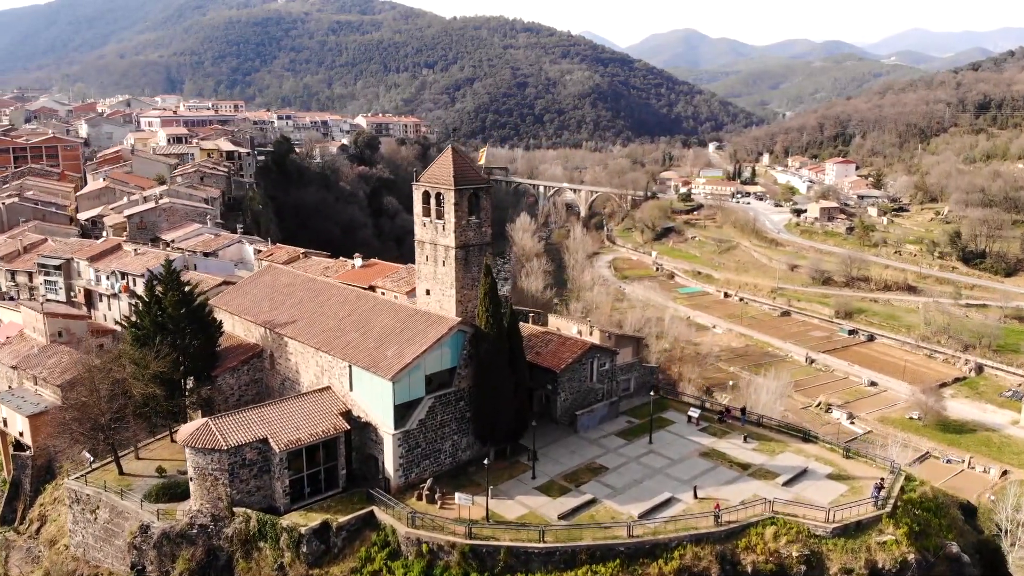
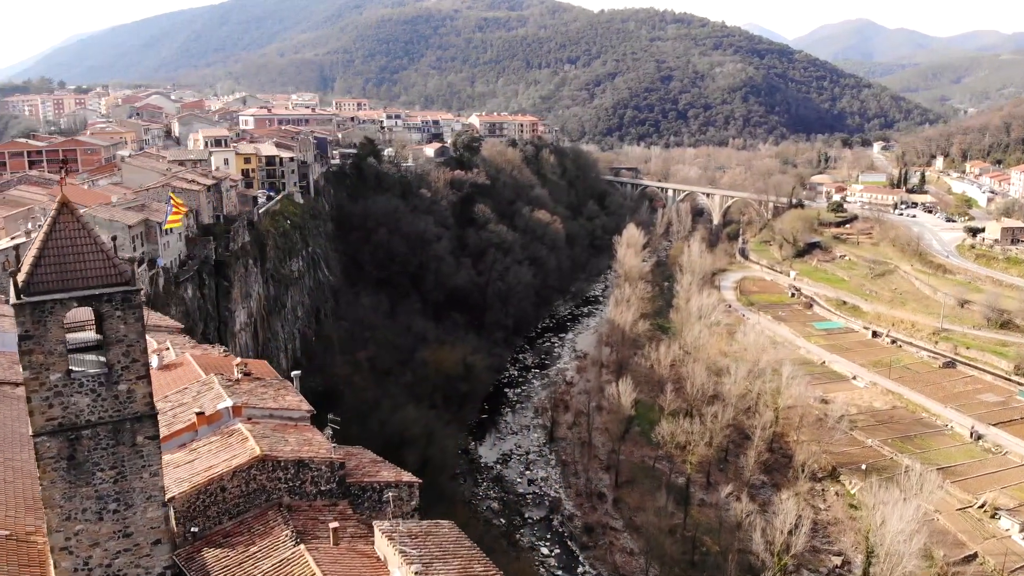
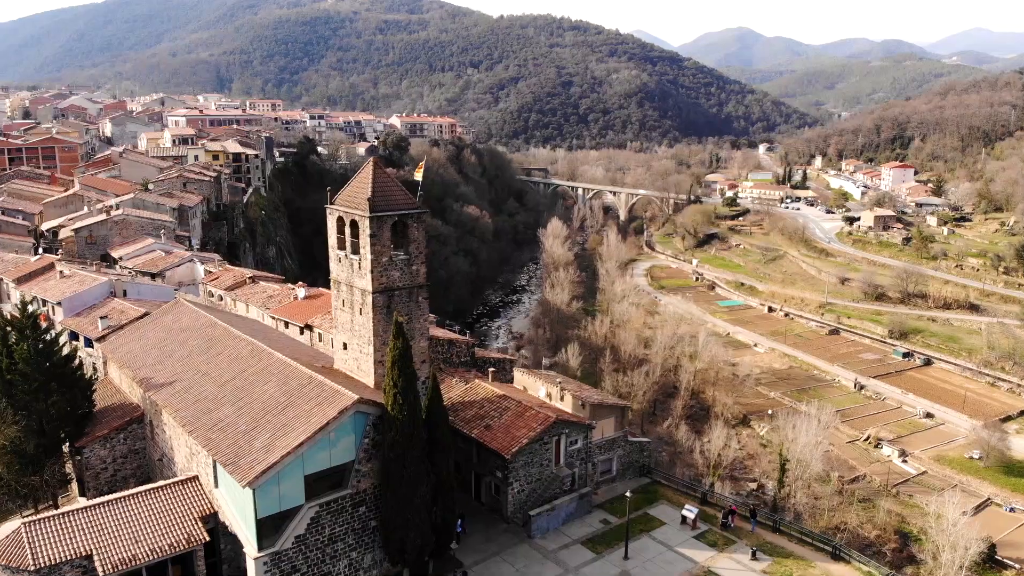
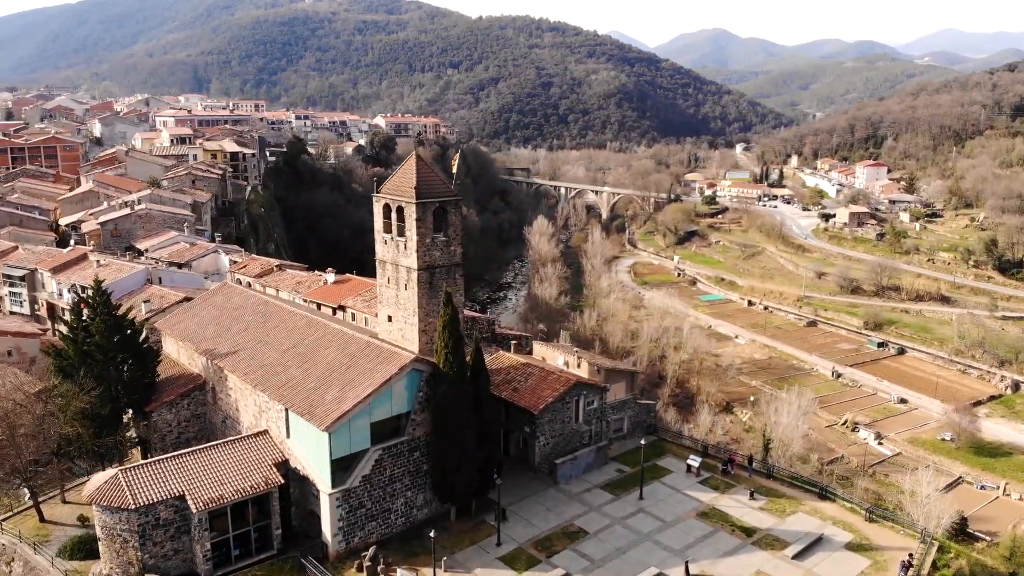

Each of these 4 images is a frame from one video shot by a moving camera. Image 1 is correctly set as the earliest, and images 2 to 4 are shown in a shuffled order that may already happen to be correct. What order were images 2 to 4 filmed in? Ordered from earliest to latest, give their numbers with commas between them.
4, 3, 2
